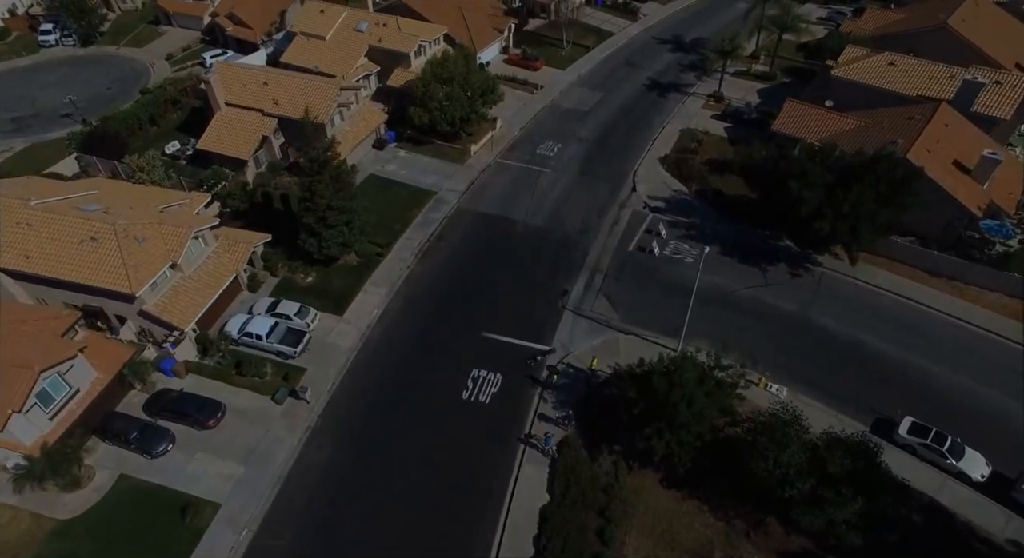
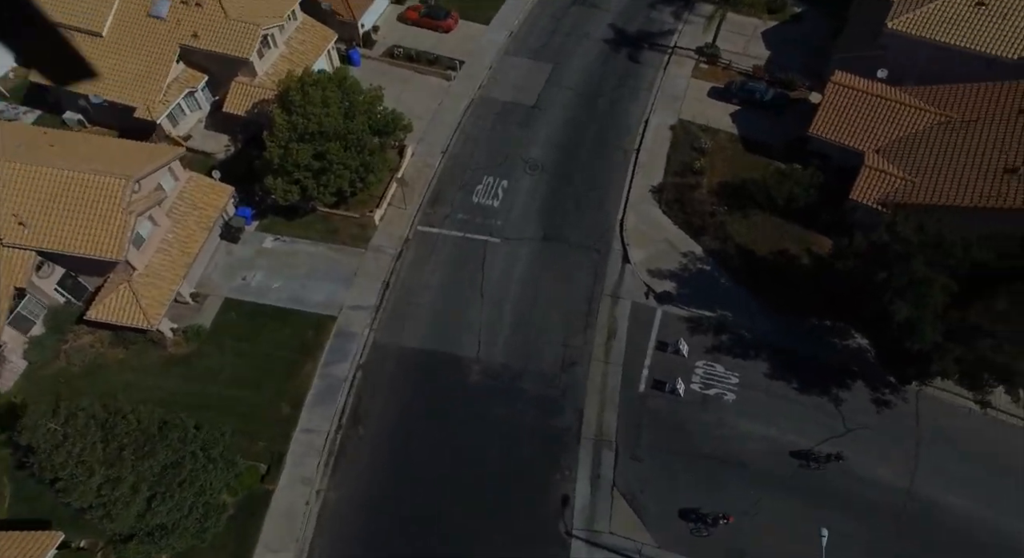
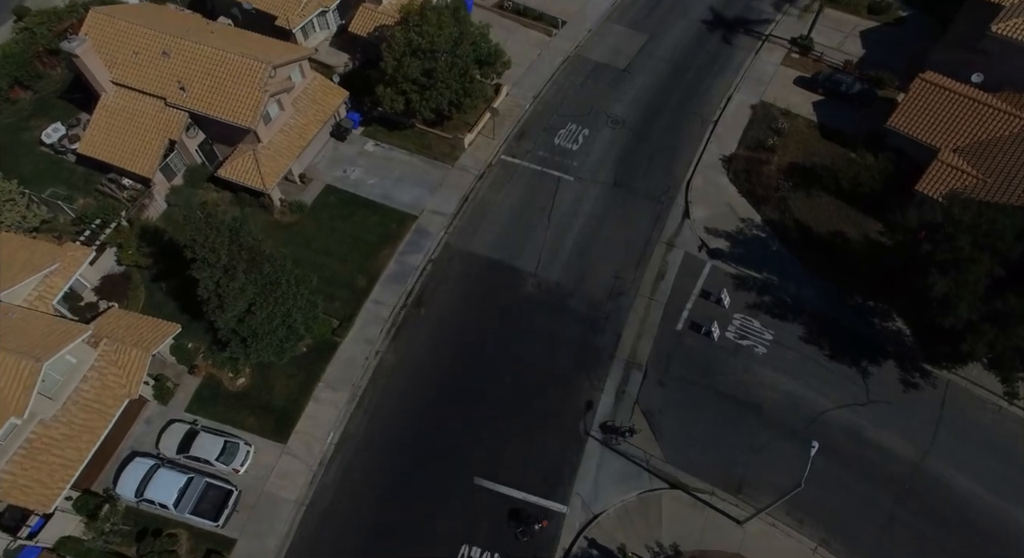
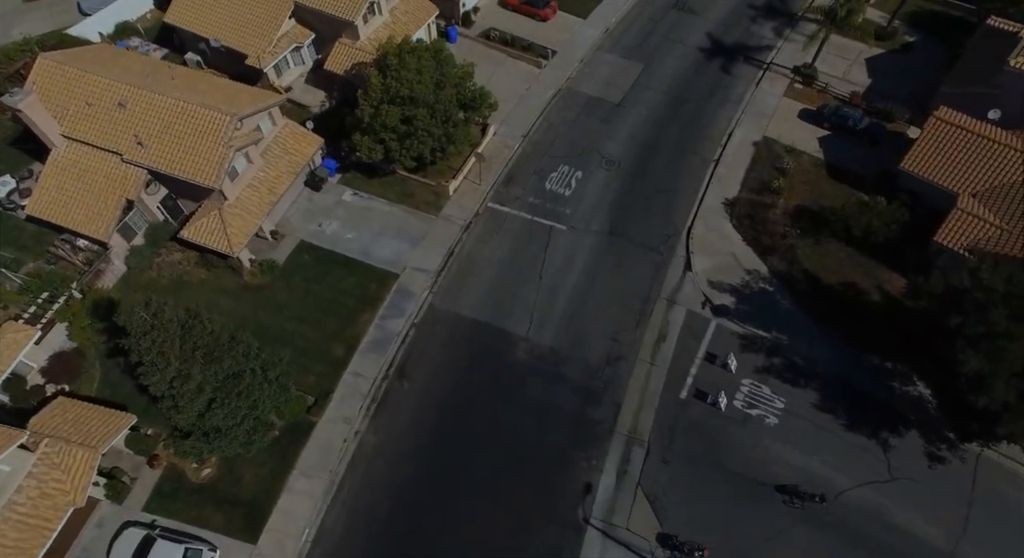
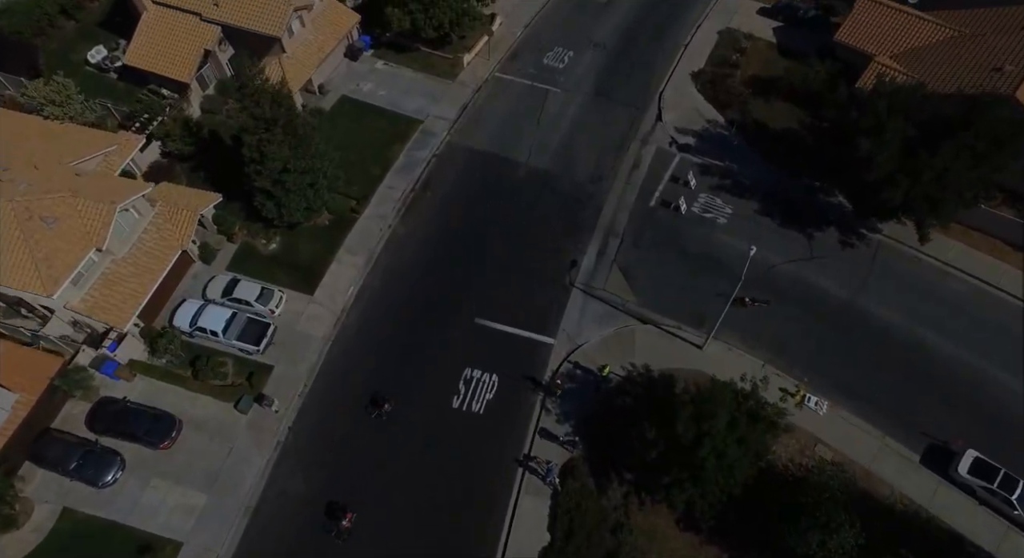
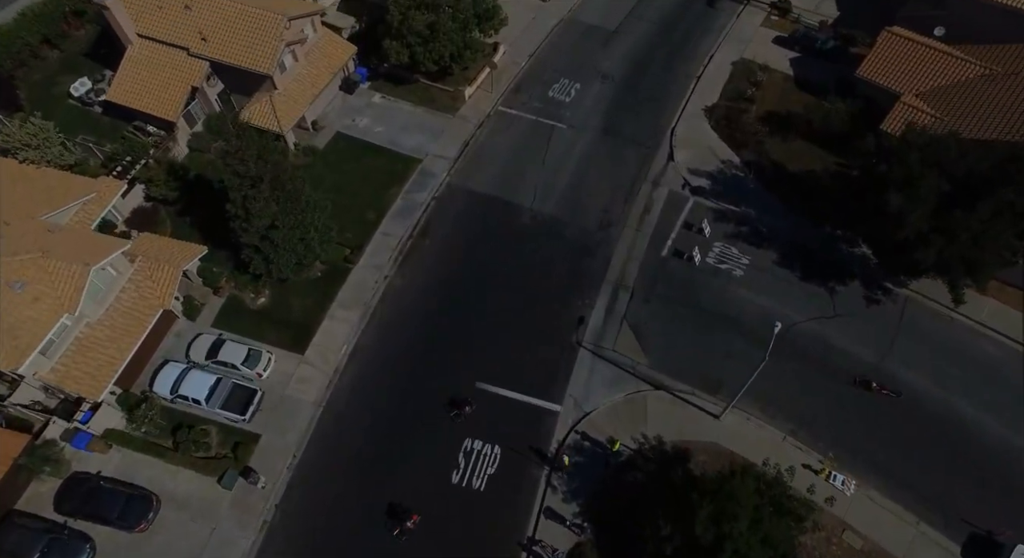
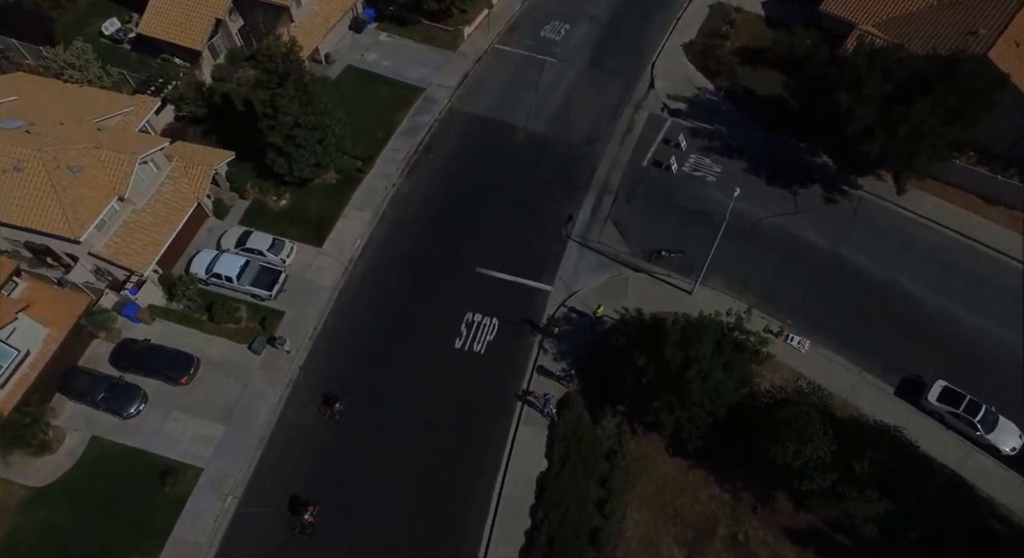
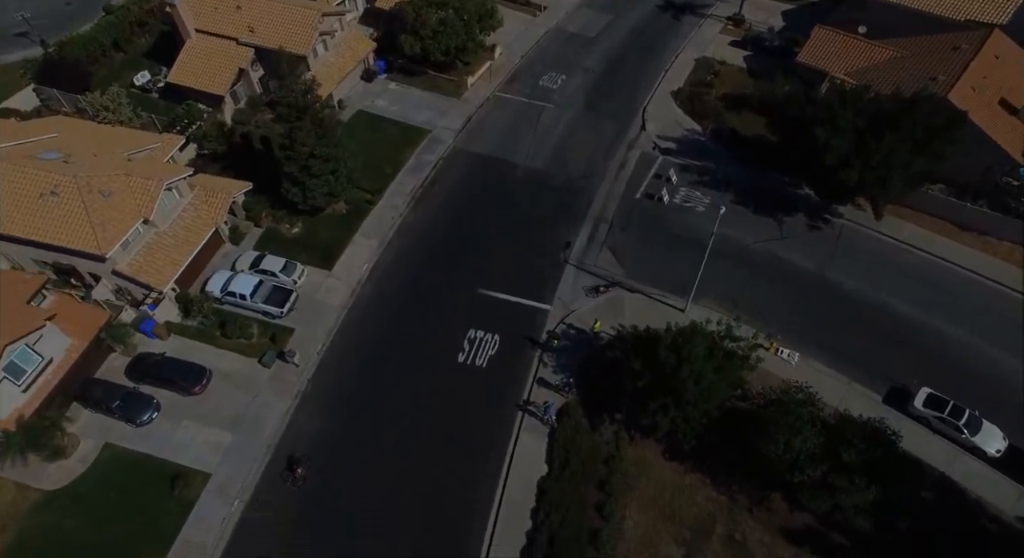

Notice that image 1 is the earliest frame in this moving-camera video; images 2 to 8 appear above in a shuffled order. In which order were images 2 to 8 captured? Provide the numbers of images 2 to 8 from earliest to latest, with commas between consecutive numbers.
8, 7, 5, 6, 3, 4, 2
